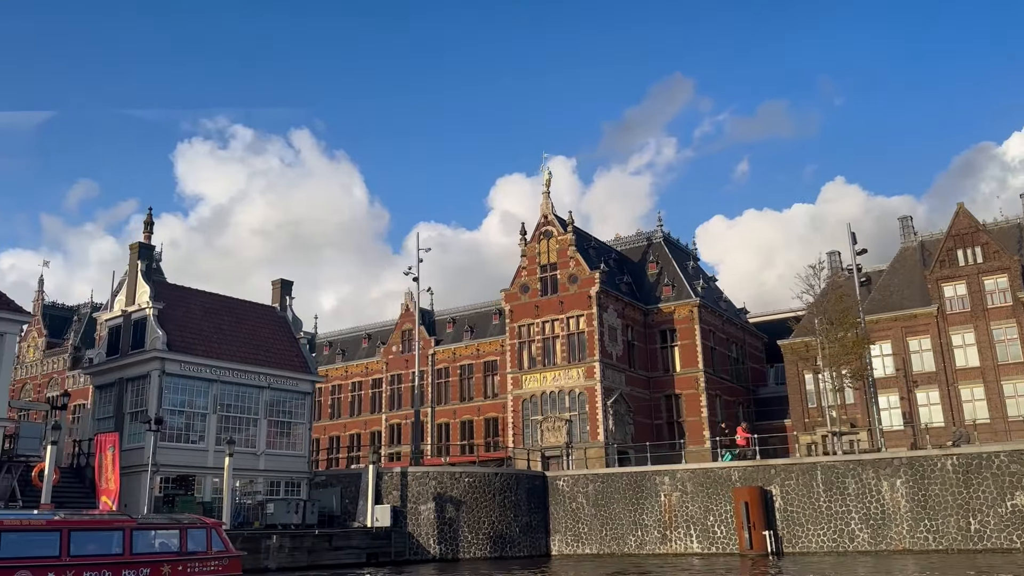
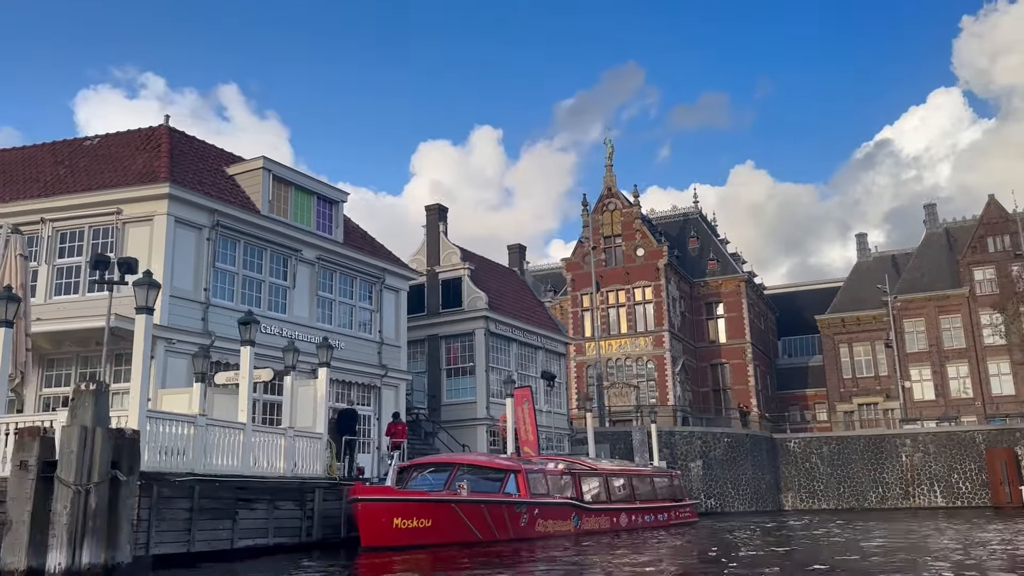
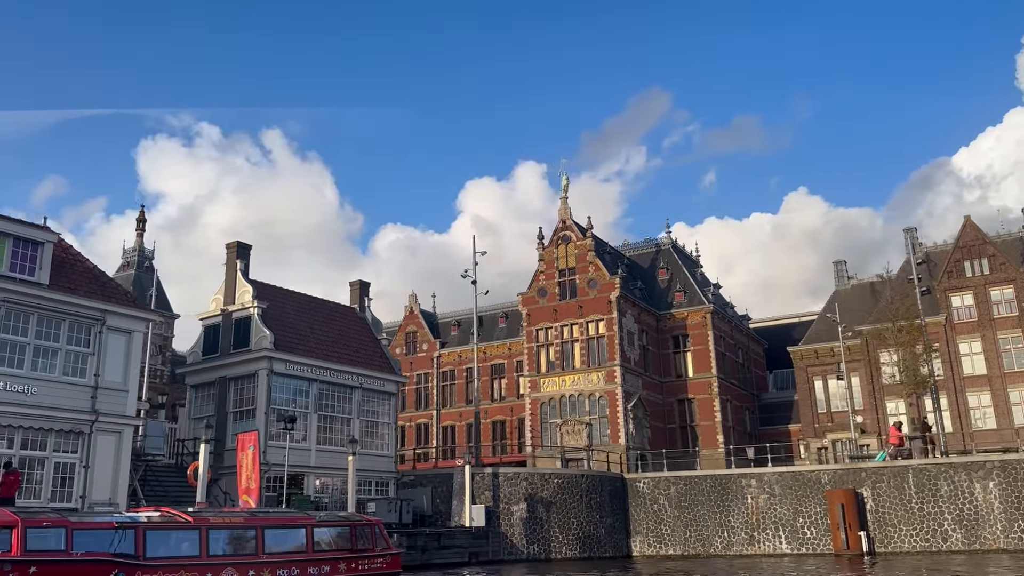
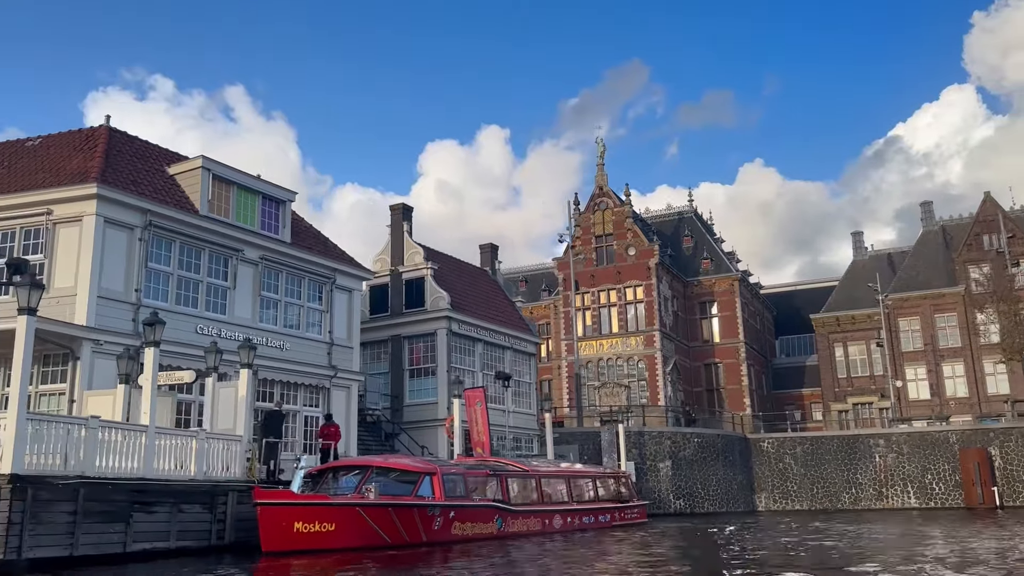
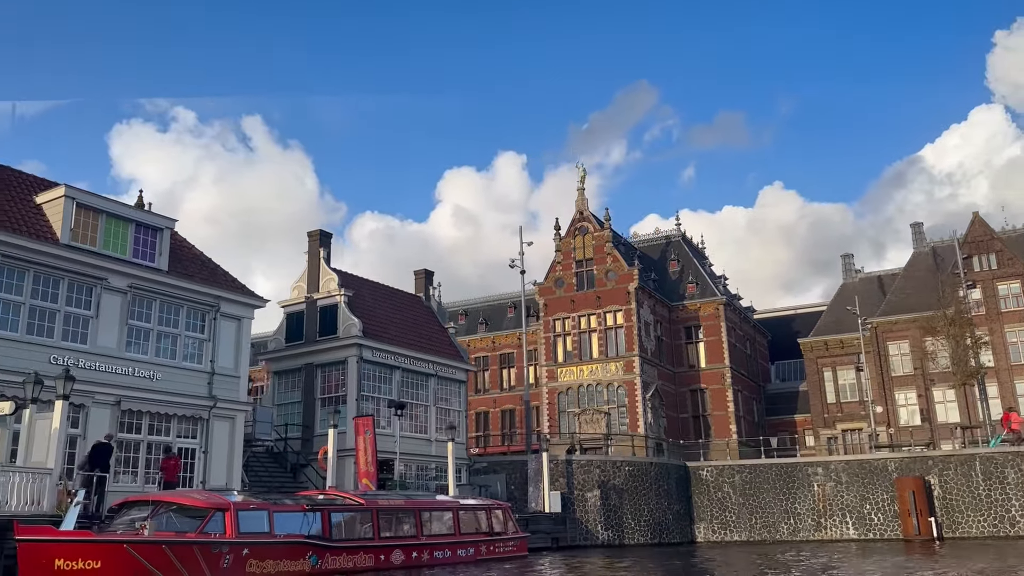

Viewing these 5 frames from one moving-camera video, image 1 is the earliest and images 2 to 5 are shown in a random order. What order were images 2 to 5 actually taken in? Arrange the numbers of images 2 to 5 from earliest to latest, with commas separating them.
3, 5, 4, 2
